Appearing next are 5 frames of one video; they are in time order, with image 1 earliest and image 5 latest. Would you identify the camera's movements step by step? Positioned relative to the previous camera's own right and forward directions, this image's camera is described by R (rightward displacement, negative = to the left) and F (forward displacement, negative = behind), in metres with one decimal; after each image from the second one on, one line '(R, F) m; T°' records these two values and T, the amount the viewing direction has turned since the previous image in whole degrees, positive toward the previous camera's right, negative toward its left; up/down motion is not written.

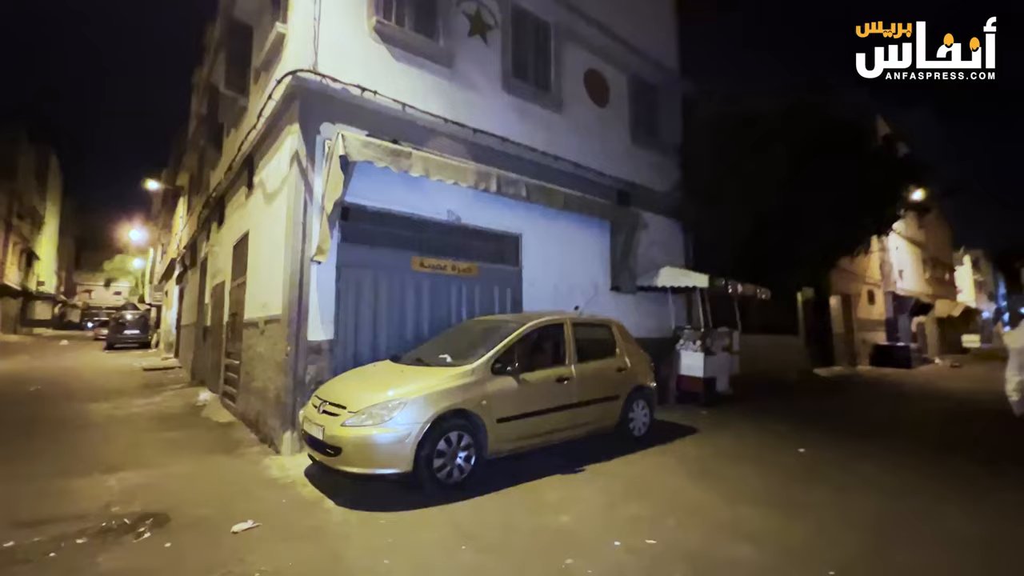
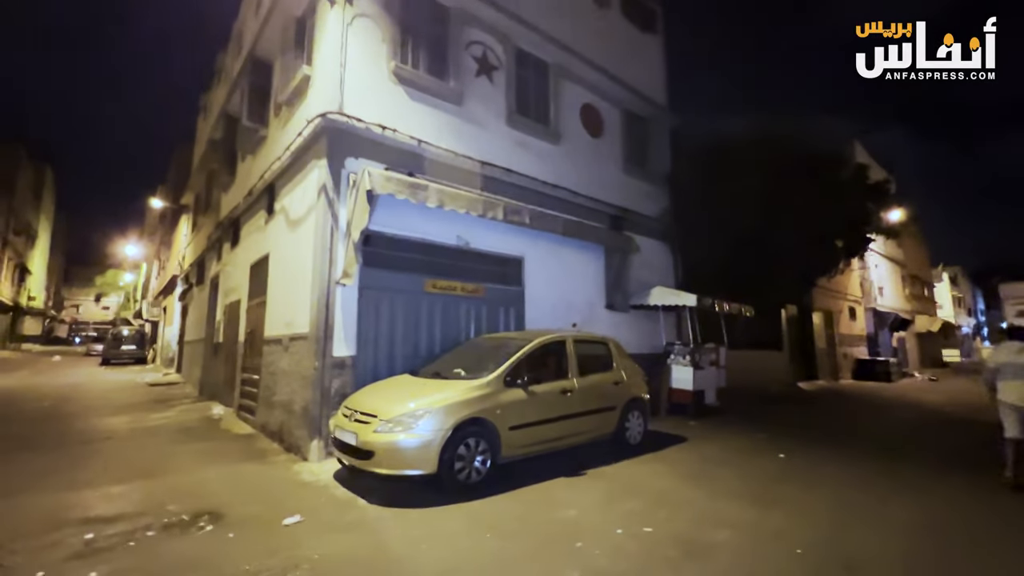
(-0.2, -0.7) m; +1°
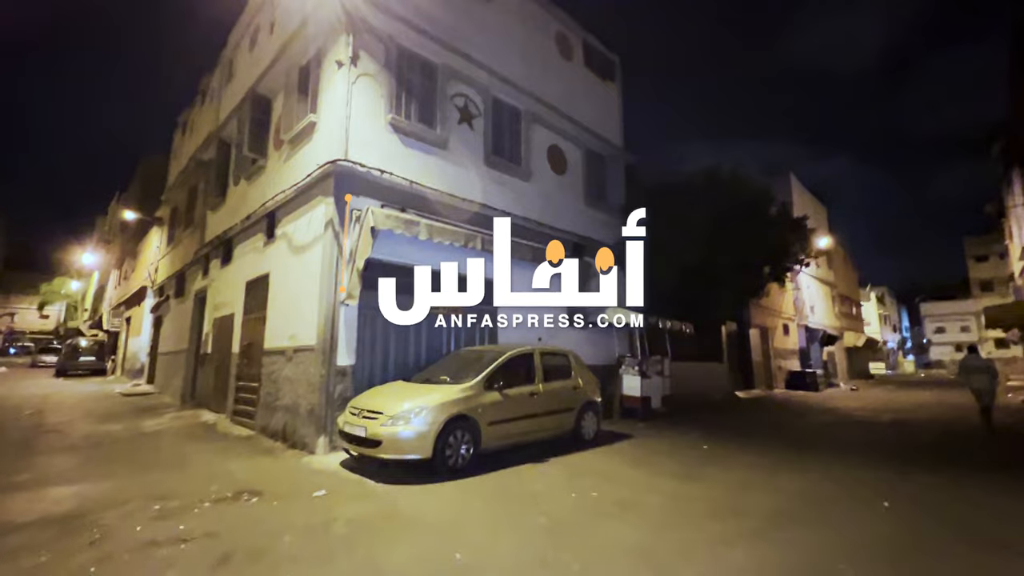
(-0.3, -1.4) m; +4°
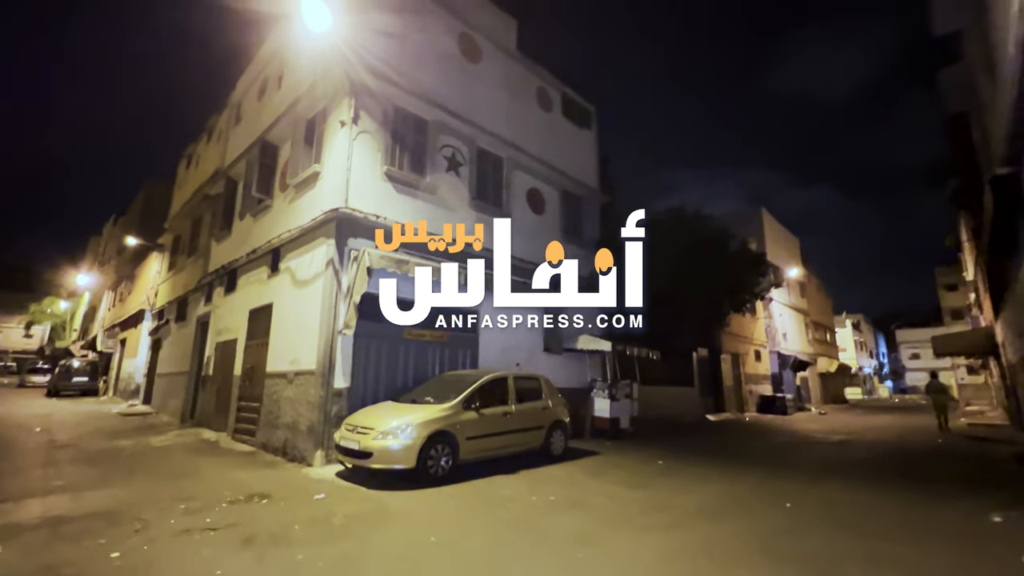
(+0.2, -1.2) m; +1°
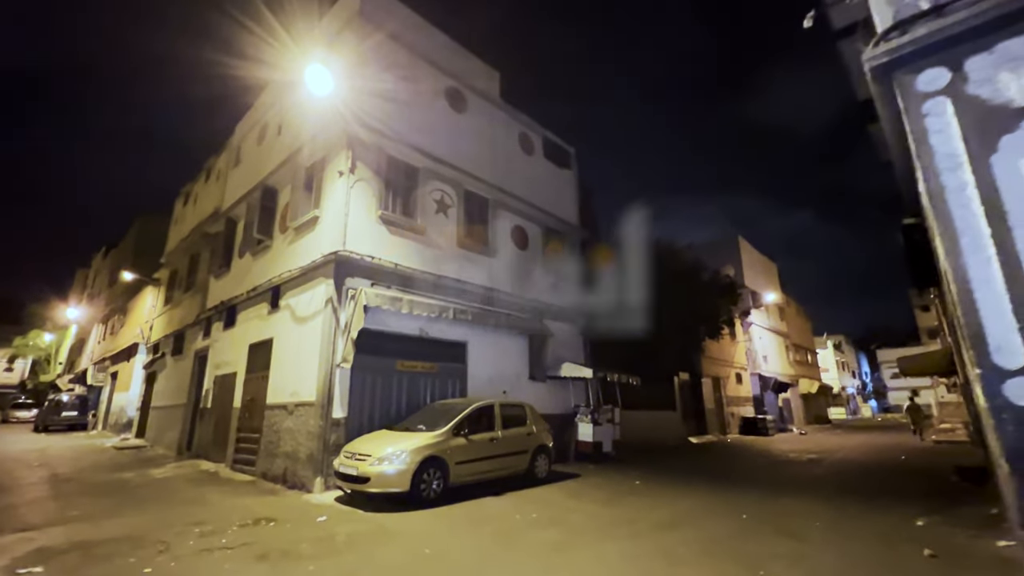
(+0.1, -0.8) m; +1°
